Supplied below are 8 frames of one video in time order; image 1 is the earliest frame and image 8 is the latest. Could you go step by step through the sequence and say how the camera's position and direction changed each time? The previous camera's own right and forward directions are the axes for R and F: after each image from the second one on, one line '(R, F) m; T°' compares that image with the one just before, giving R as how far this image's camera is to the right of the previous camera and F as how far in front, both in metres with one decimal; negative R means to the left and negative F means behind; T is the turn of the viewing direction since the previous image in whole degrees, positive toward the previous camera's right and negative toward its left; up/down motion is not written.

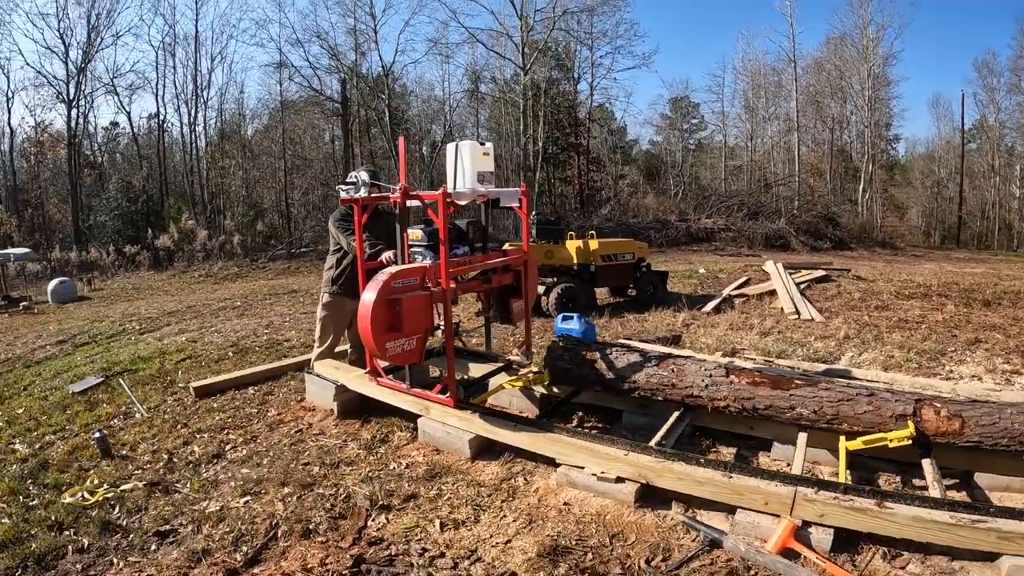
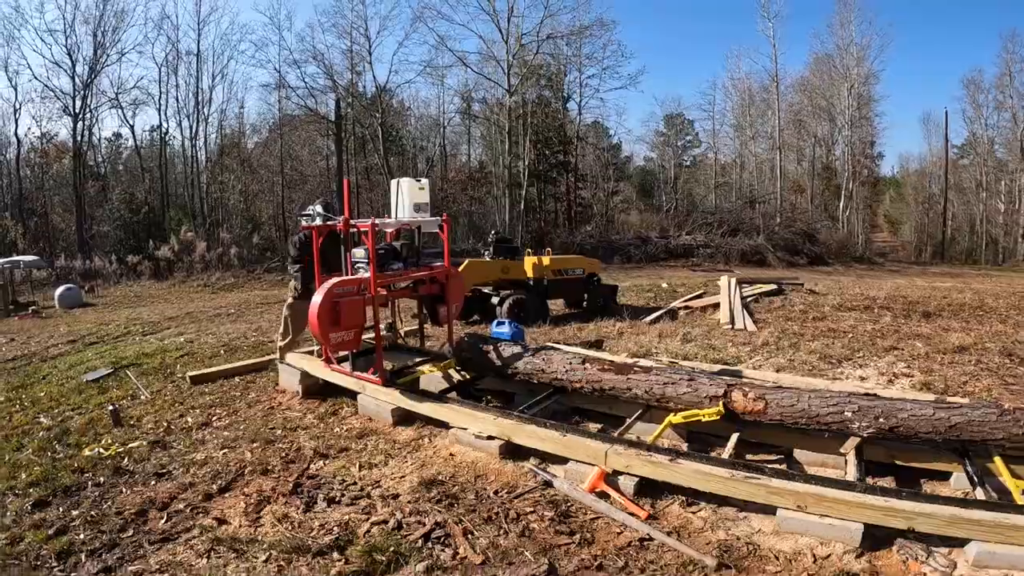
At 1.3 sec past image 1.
(+0.6, -1.0) m; 0°
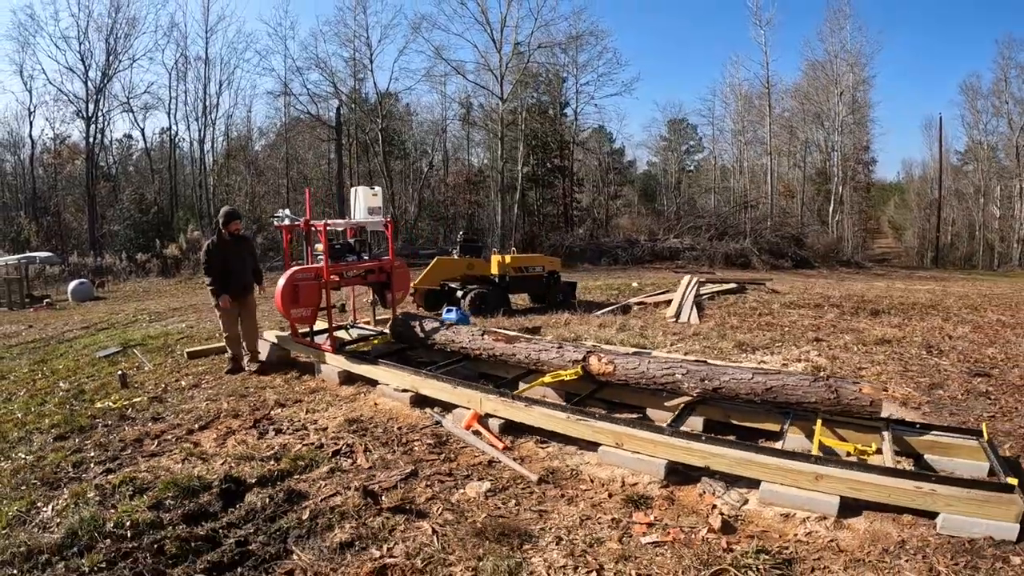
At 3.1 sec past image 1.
(+0.7, -1.0) m; -1°
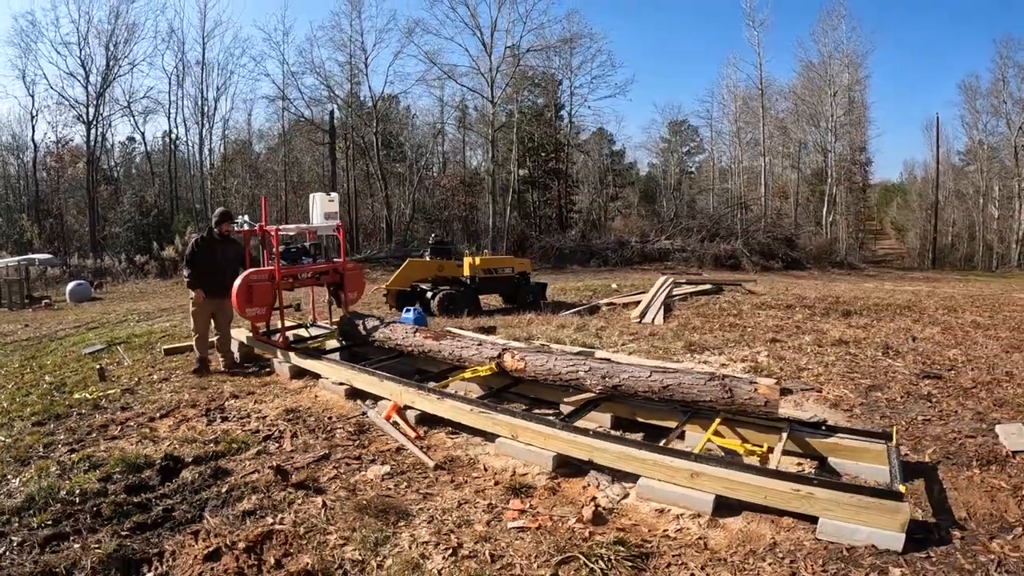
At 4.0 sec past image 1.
(+0.6, -0.4) m; 0°
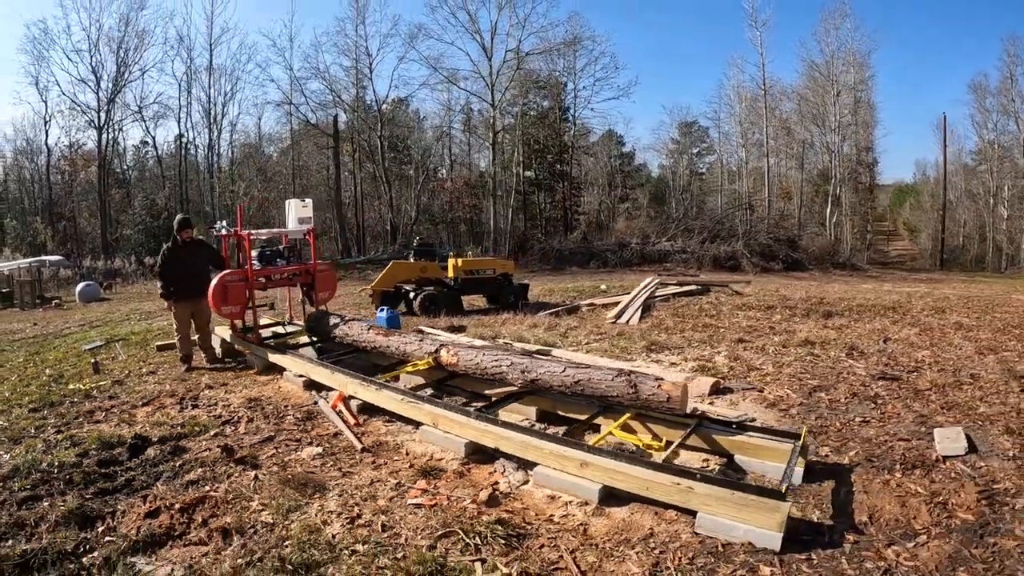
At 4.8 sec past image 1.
(+0.6, -0.4) m; -1°
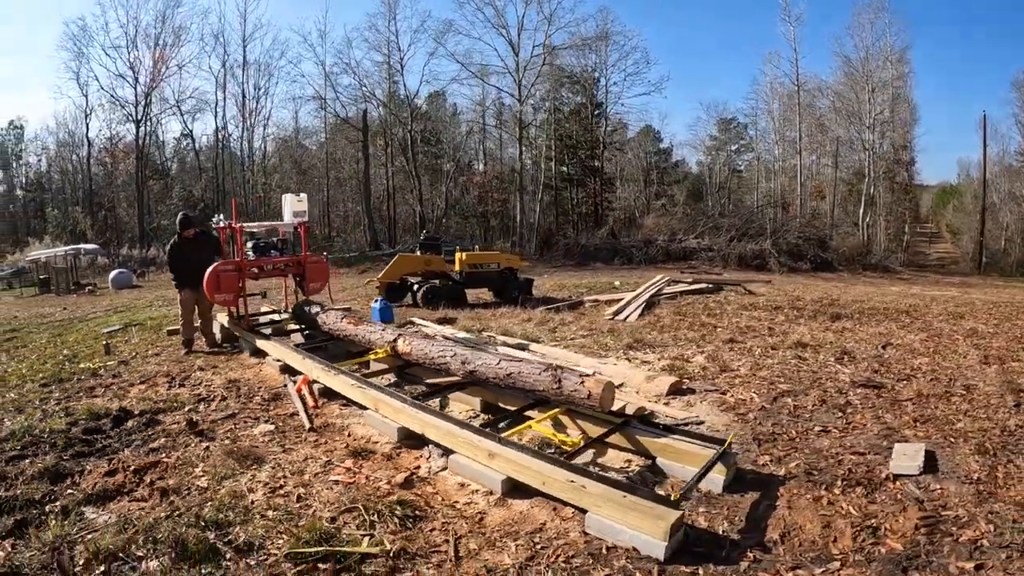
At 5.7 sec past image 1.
(+0.6, -0.2) m; -3°
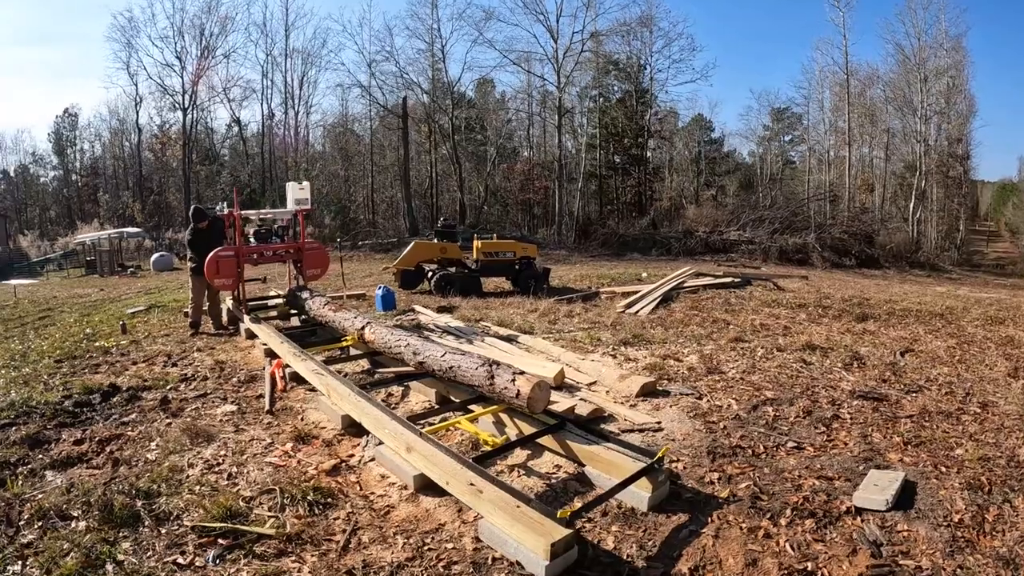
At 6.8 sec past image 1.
(+0.7, 0.0) m; -4°
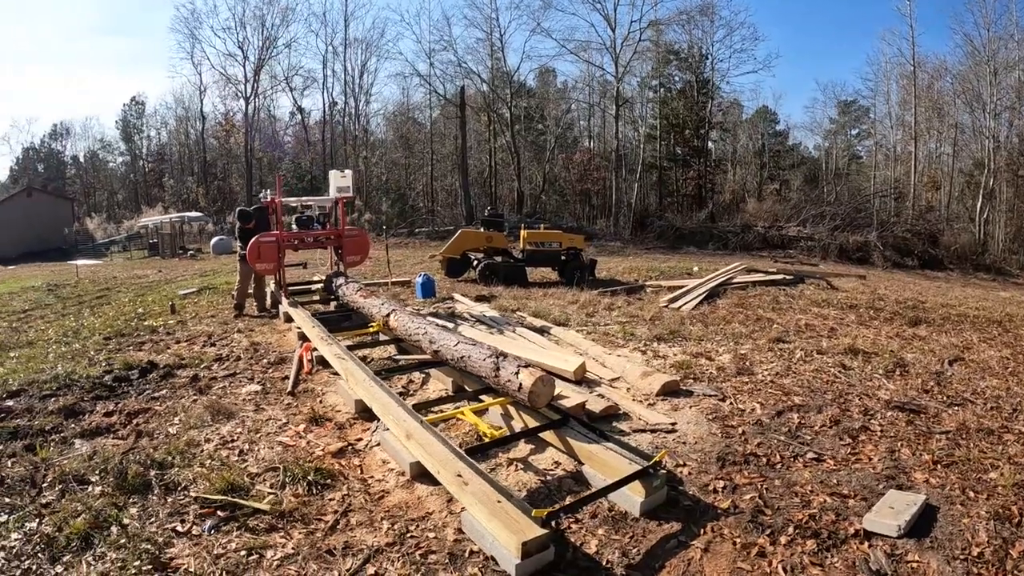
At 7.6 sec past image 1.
(+0.3, 0.0) m; -5°
